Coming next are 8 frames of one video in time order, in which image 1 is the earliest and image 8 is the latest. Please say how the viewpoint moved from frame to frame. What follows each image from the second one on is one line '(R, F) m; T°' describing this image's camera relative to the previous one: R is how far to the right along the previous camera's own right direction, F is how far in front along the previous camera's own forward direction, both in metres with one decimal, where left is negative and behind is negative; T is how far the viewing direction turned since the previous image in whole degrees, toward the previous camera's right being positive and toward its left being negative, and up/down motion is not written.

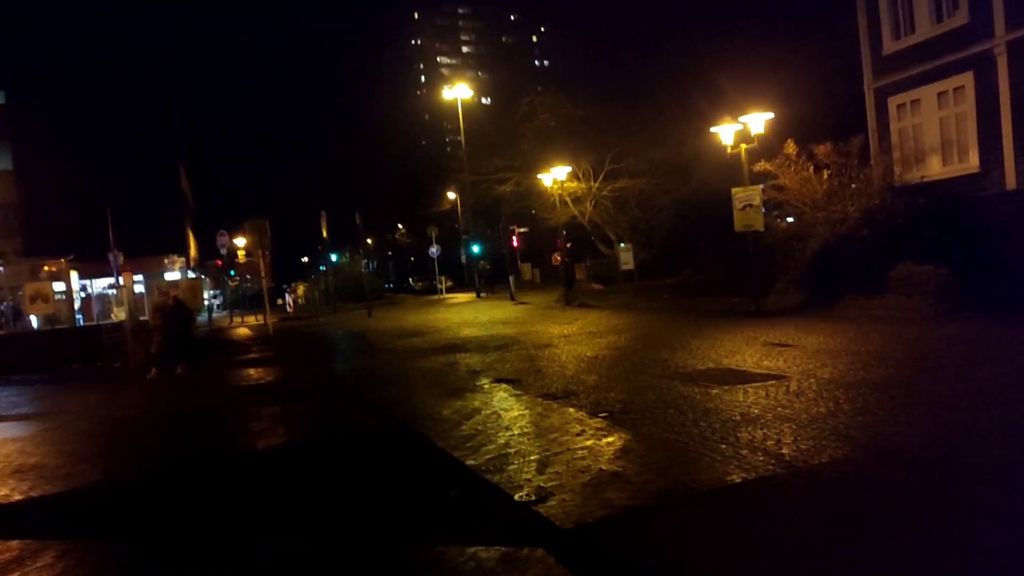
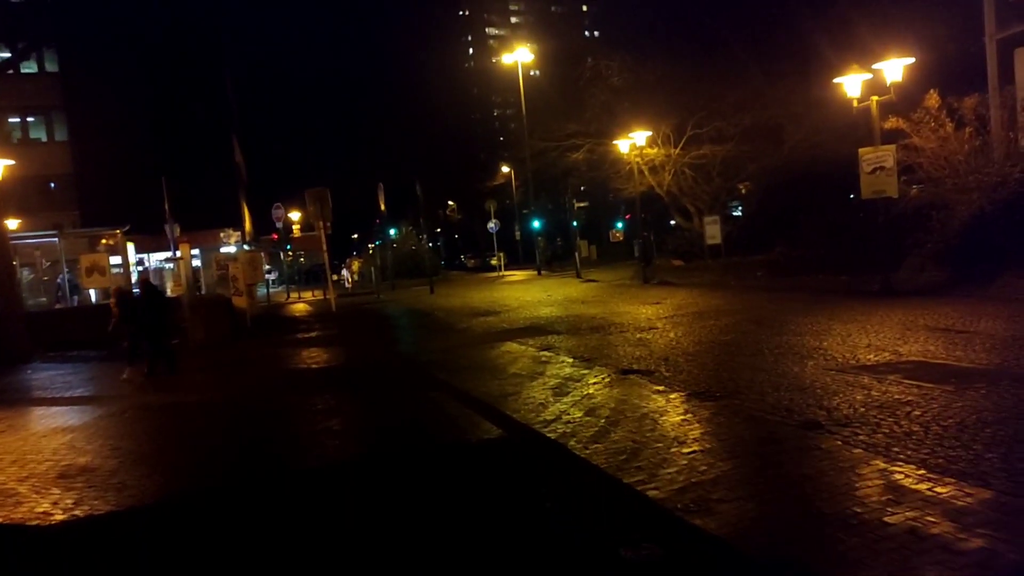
(-1.1, +2.1) m; -3°
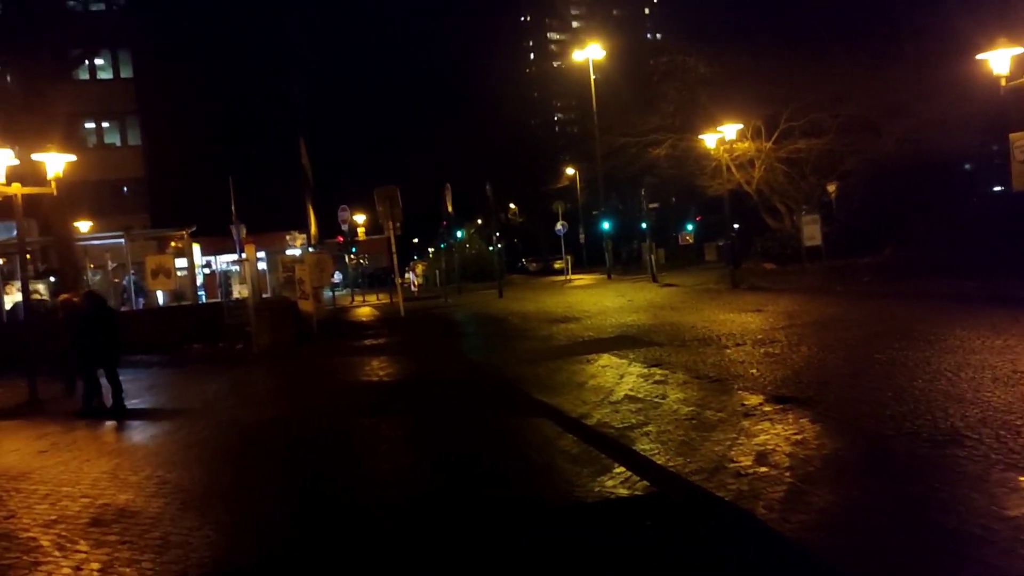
(-0.7, +1.9) m; -4°
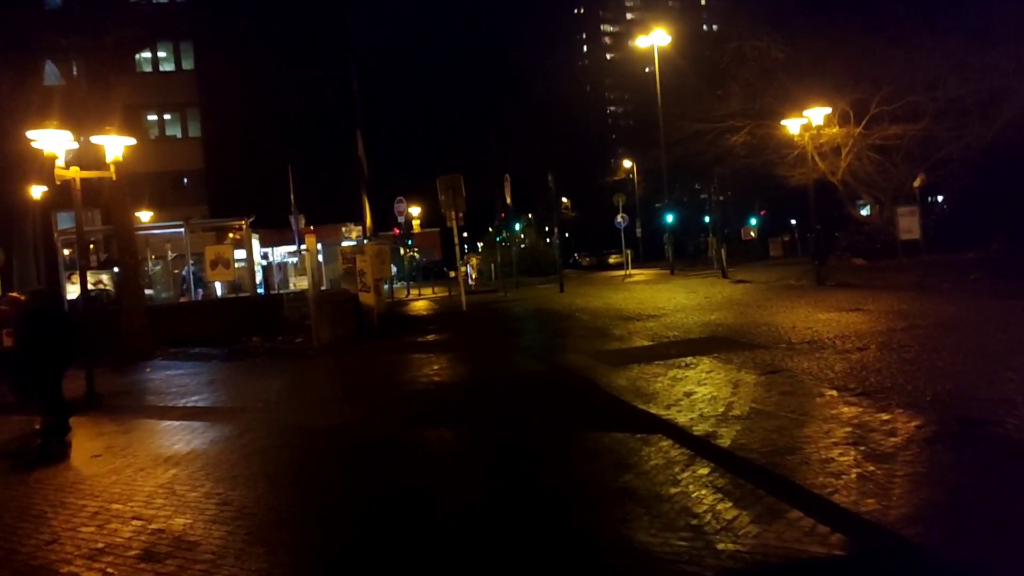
(-0.7, +1.3) m; -3°
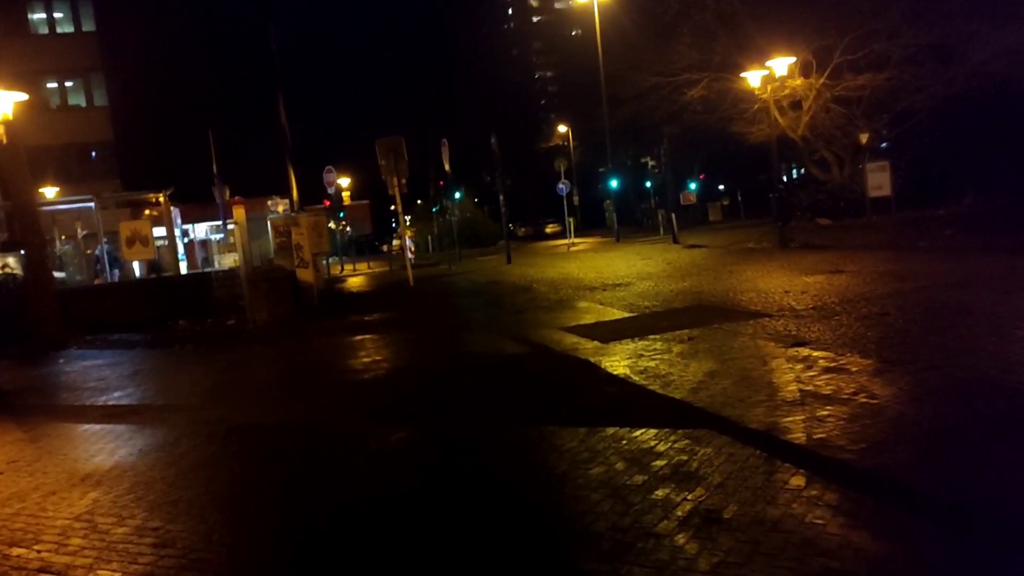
(-0.6, +1.7) m; +5°
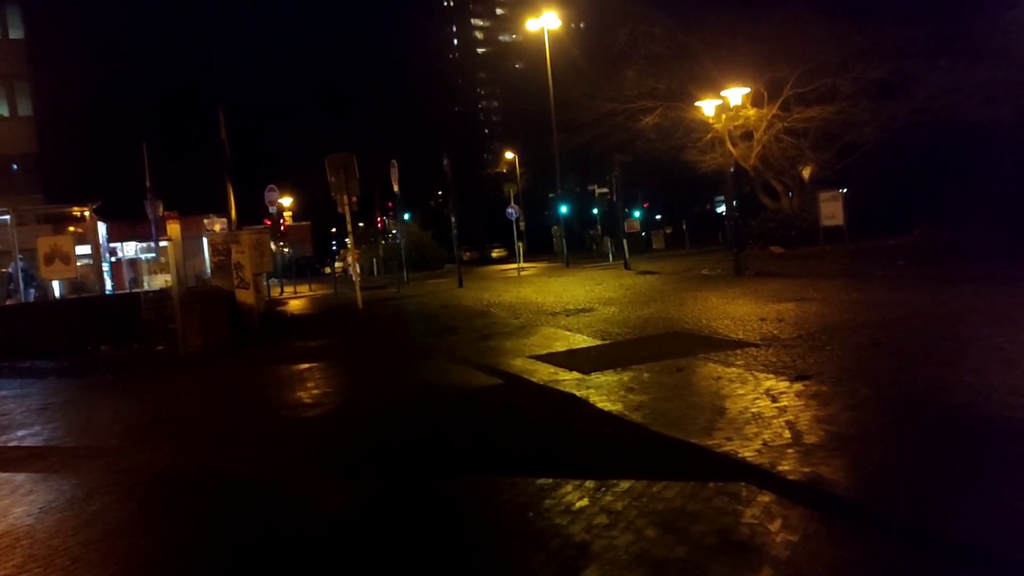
(-0.4, +1.1) m; +4°
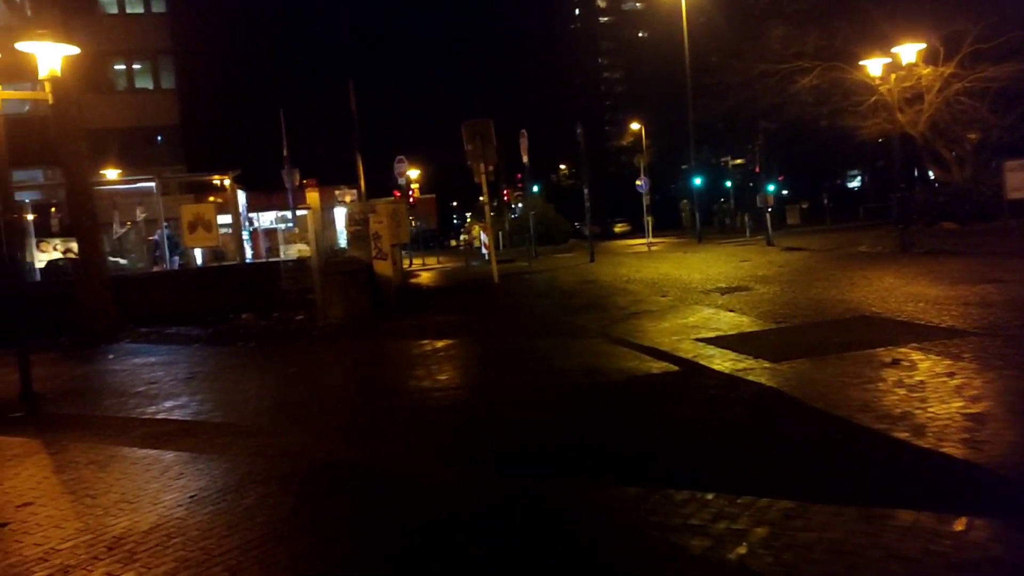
(-0.7, +1.0) m; -8°
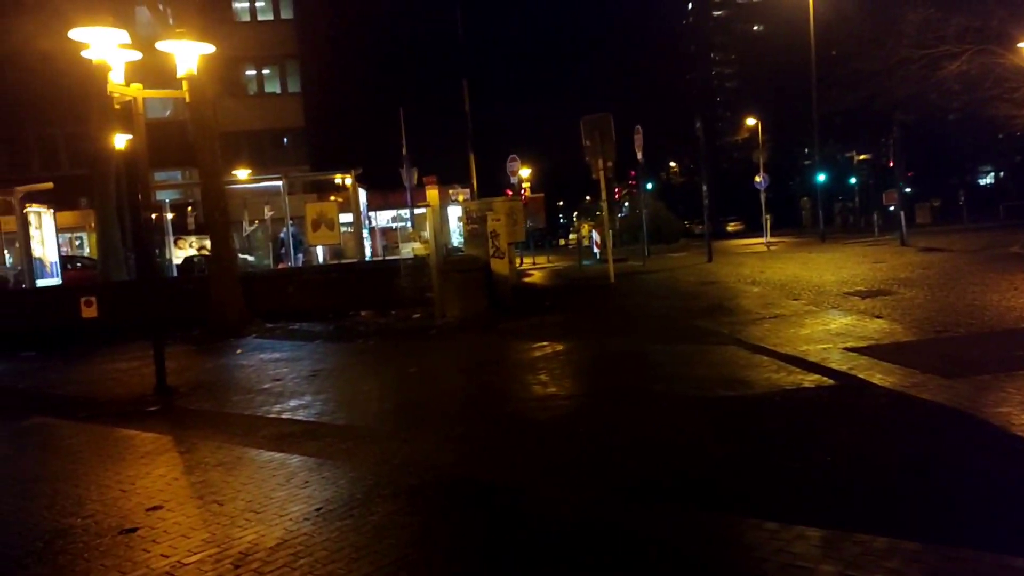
(-0.3, +0.6) m; -8°
